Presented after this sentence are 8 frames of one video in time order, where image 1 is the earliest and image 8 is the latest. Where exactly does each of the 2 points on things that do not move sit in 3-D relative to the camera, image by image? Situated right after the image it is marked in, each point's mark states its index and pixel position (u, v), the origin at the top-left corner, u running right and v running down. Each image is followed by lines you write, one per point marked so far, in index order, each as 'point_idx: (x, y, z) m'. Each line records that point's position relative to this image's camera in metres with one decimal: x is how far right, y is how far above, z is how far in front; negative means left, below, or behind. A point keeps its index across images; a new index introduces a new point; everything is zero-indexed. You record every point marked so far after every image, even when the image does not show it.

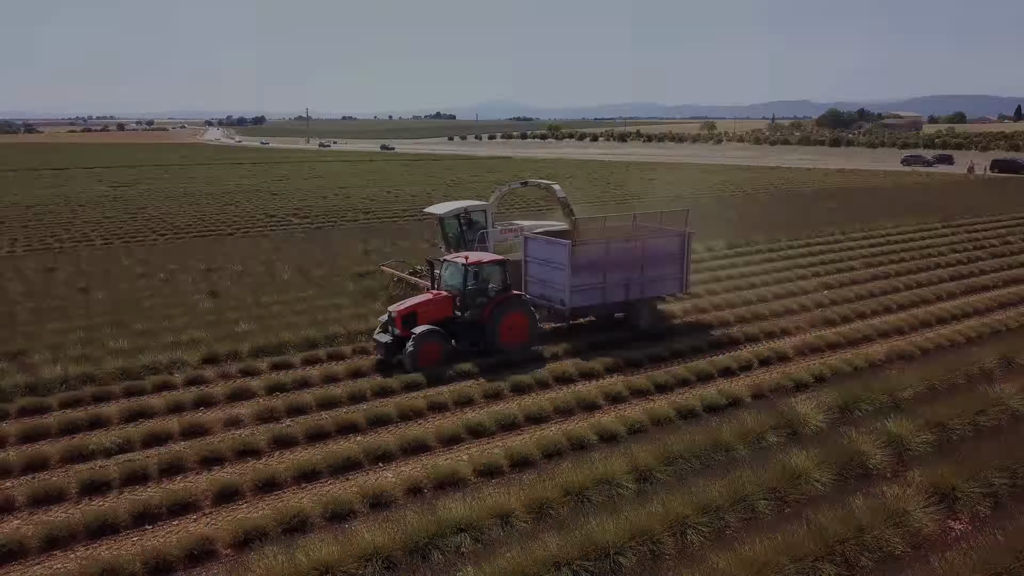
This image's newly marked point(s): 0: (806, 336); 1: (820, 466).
0: (+4.9, -0.8, +13.6) m
1: (+3.0, -1.7, +8.1) m
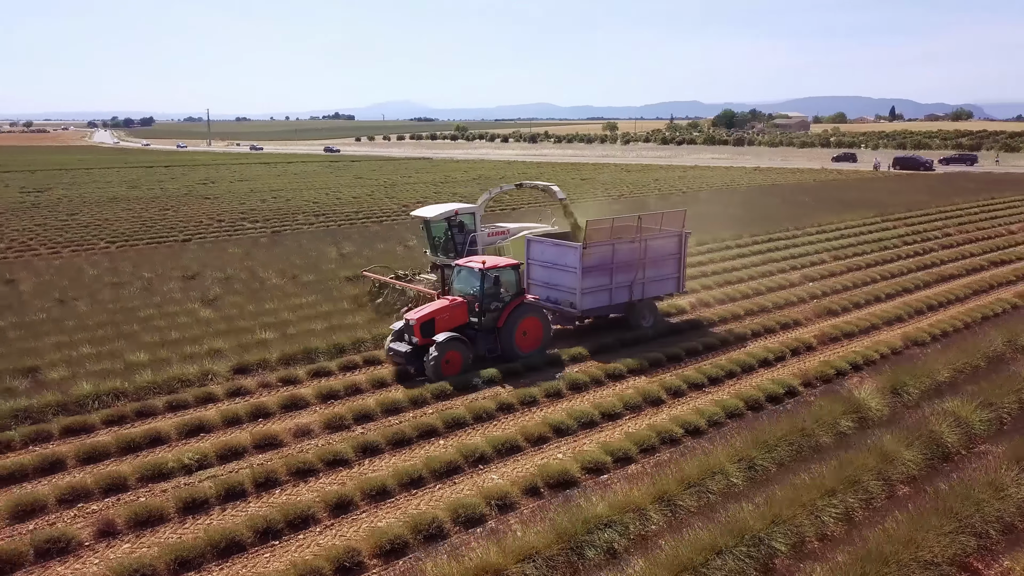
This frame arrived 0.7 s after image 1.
0: (+5.3, -0.7, +14.2) m
1: (+4.1, -1.6, +8.6) m
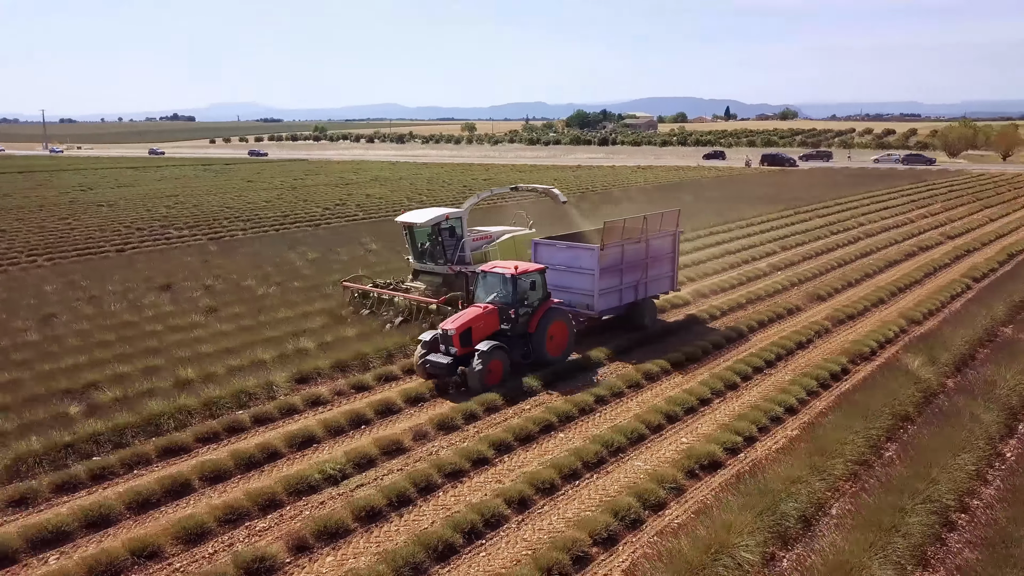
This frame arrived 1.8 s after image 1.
0: (+5.7, -0.4, +15.4) m
1: (+5.6, -1.4, +9.7) m
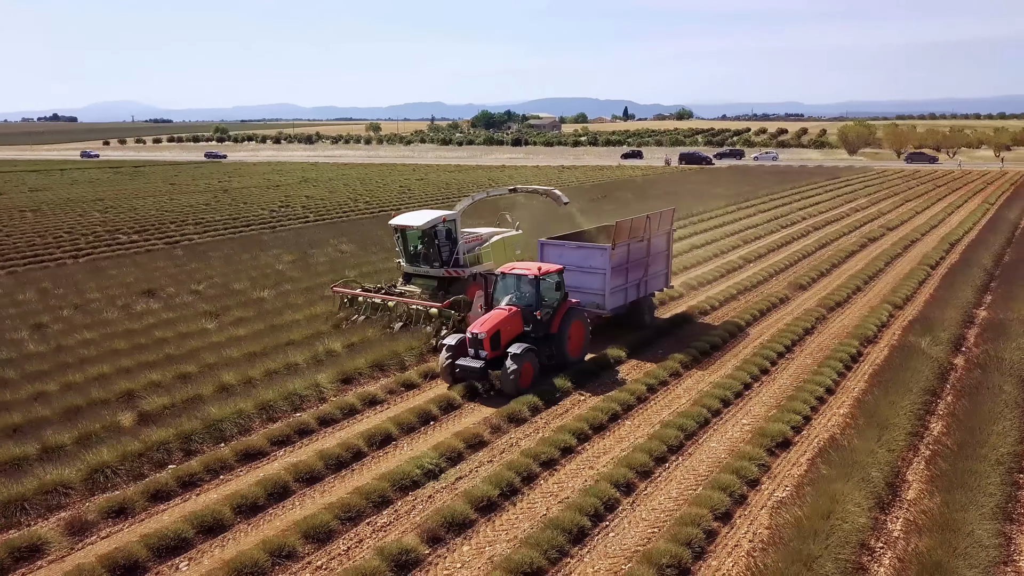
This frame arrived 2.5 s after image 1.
0: (+5.8, -0.2, +16.4) m
1: (+6.4, -1.2, +10.7) m
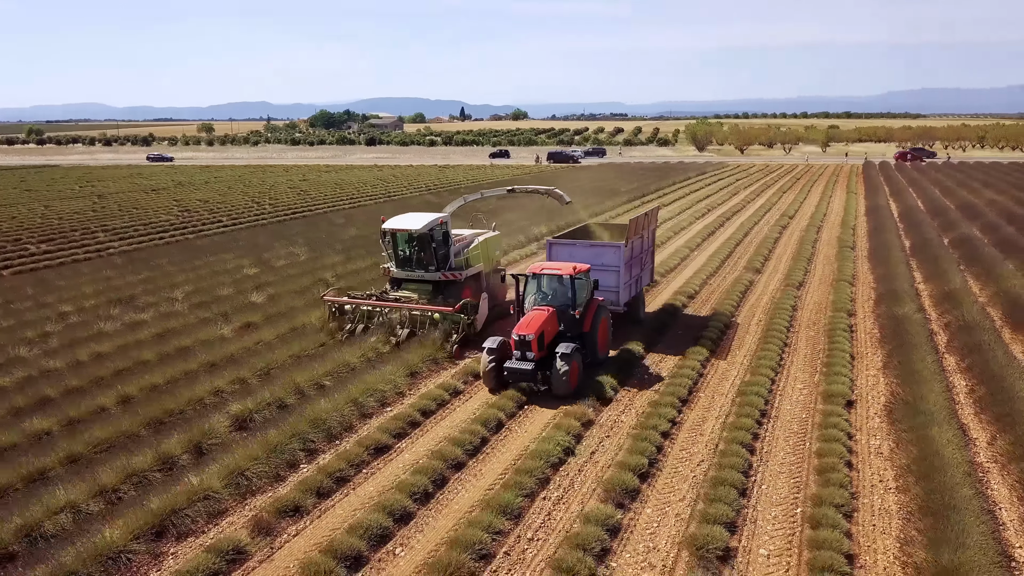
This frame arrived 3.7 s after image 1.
0: (+5.6, +0.2, +18.1) m
1: (+7.3, -0.8, +12.6) m
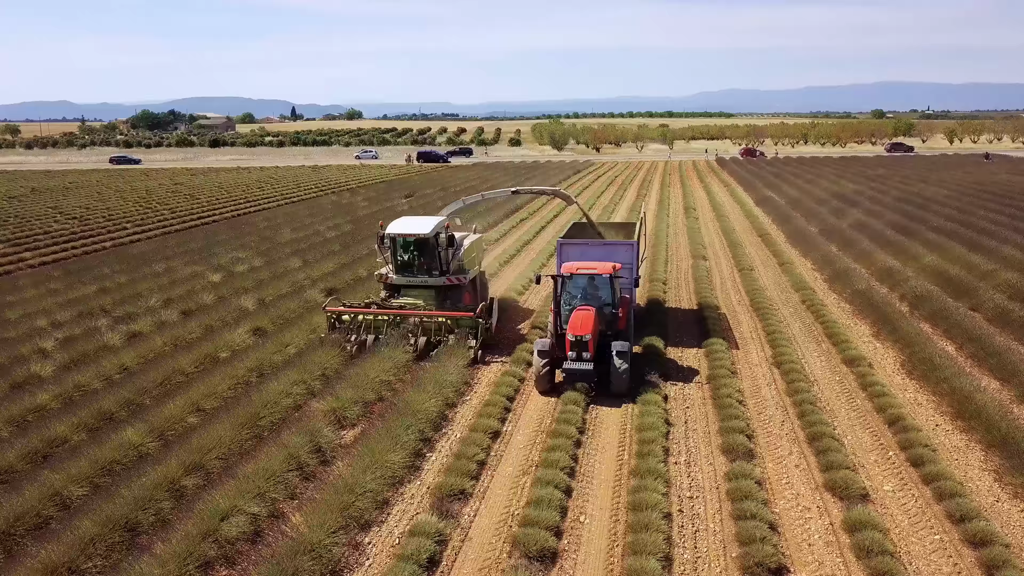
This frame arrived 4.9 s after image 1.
0: (+4.9, +0.5, +19.8) m
1: (+7.7, -0.3, +14.7) m
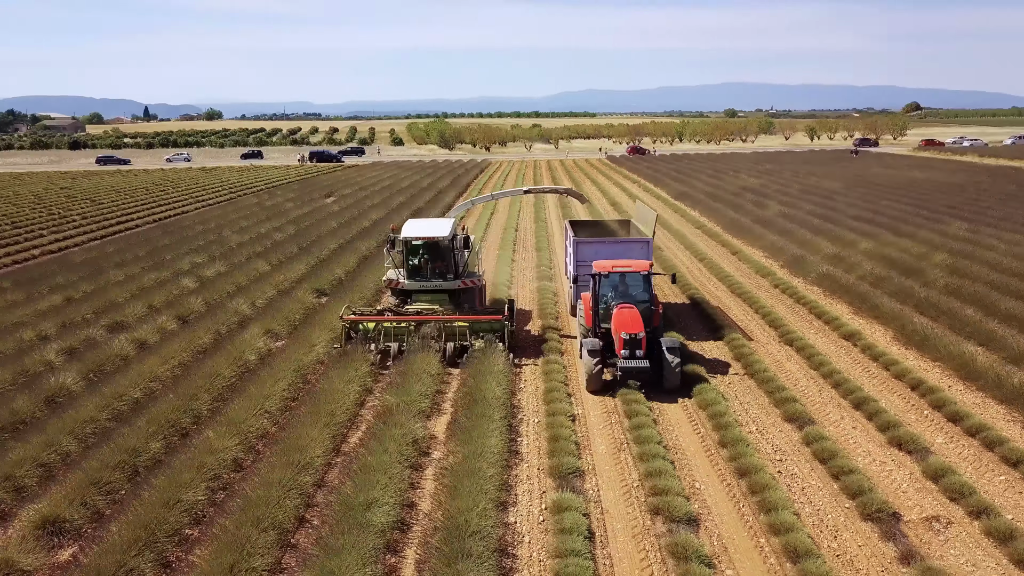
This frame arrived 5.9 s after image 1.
0: (+4.2, +0.8, +20.9) m
1: (+7.7, +0.1, +16.4) m
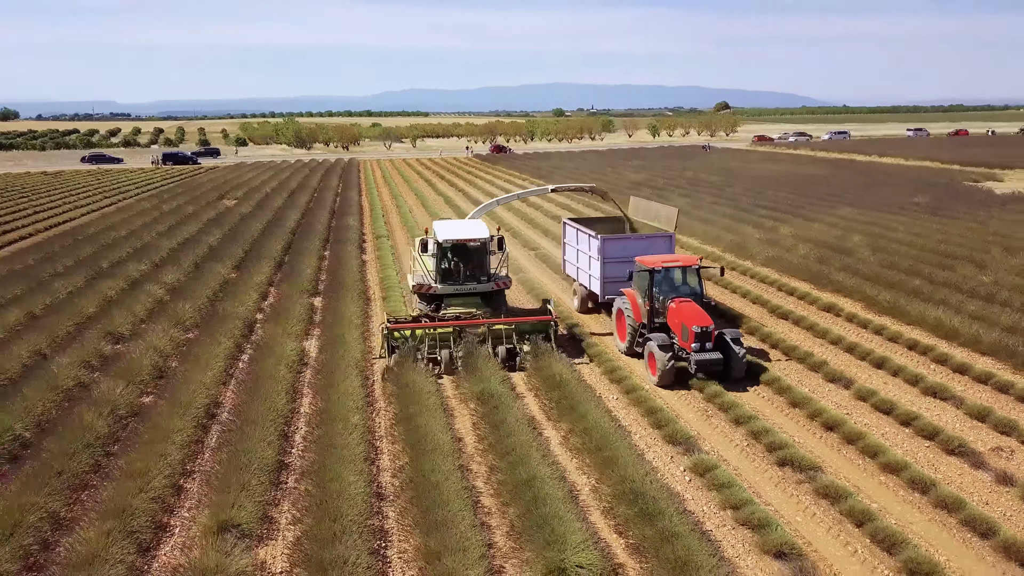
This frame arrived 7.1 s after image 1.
0: (+3.0, +1.1, +22.2) m
1: (+7.4, +0.6, +18.4) m
